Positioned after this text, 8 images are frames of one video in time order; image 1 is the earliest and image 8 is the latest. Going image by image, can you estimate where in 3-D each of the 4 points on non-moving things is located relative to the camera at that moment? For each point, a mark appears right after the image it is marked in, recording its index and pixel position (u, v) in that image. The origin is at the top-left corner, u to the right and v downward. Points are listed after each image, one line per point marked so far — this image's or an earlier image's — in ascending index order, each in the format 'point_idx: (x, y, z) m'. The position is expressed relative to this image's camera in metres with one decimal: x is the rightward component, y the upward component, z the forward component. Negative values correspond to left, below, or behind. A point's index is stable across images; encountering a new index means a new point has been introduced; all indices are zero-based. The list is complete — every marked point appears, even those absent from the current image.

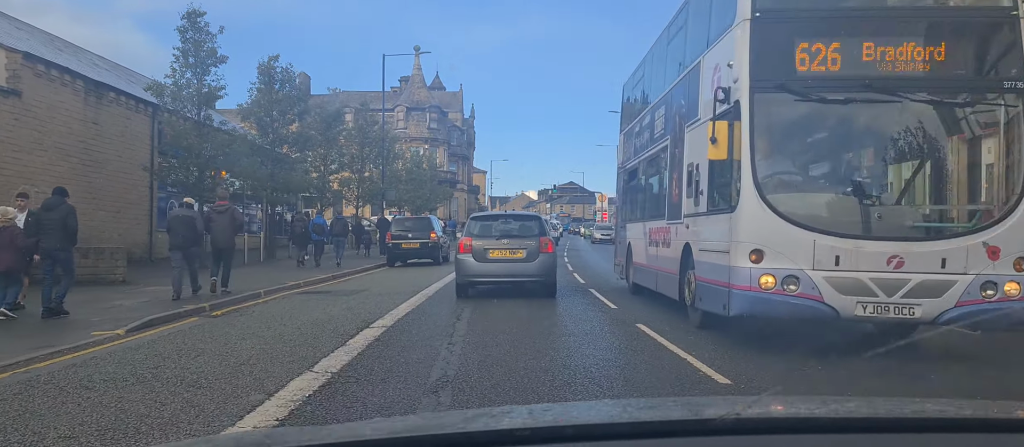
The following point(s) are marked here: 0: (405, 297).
0: (-1.9, -1.4, +13.4) m
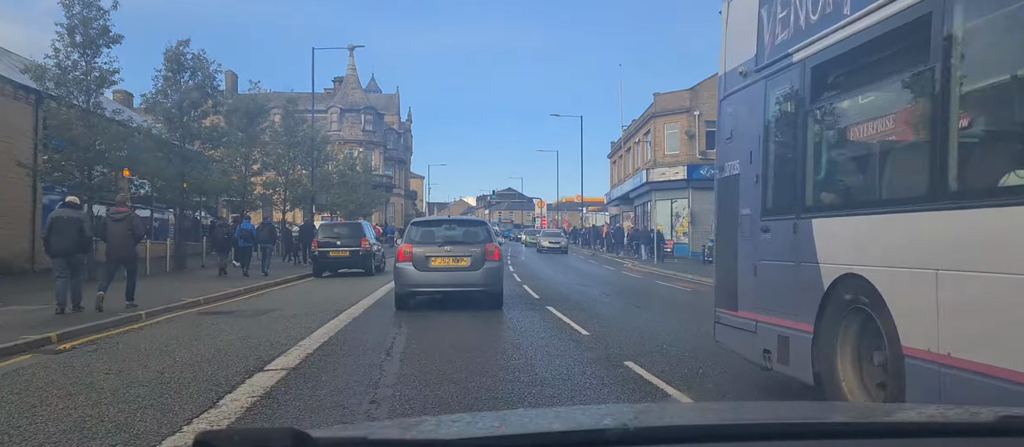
0: (-2.8, -1.5, +11.1) m
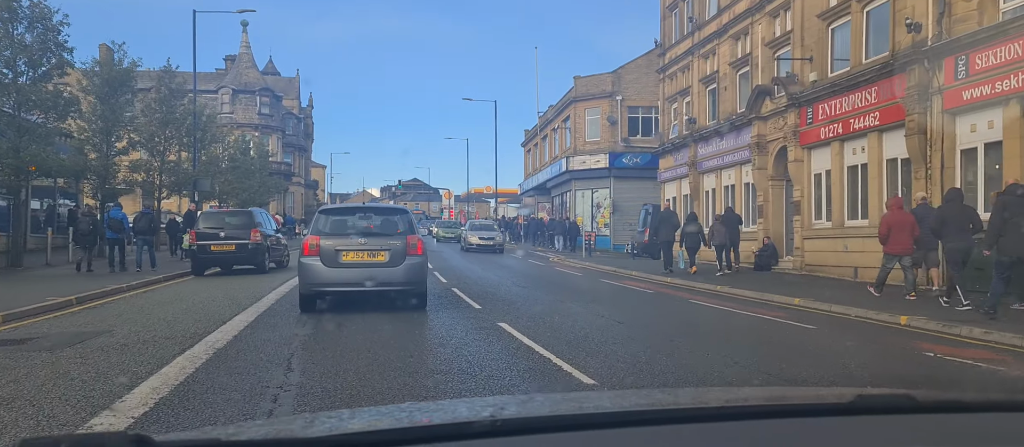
0: (-3.4, -1.3, +7.6) m
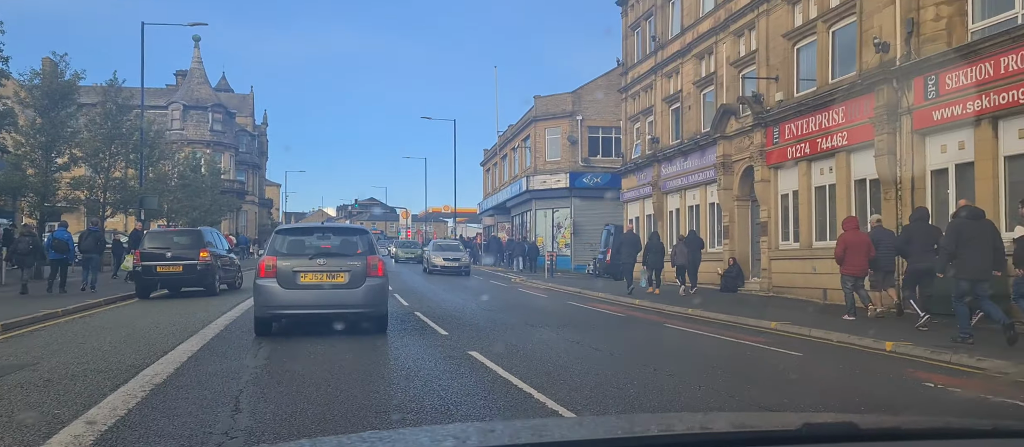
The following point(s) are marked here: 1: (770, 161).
0: (-3.7, -1.5, +6.7) m
1: (+6.3, +1.5, +17.4) m
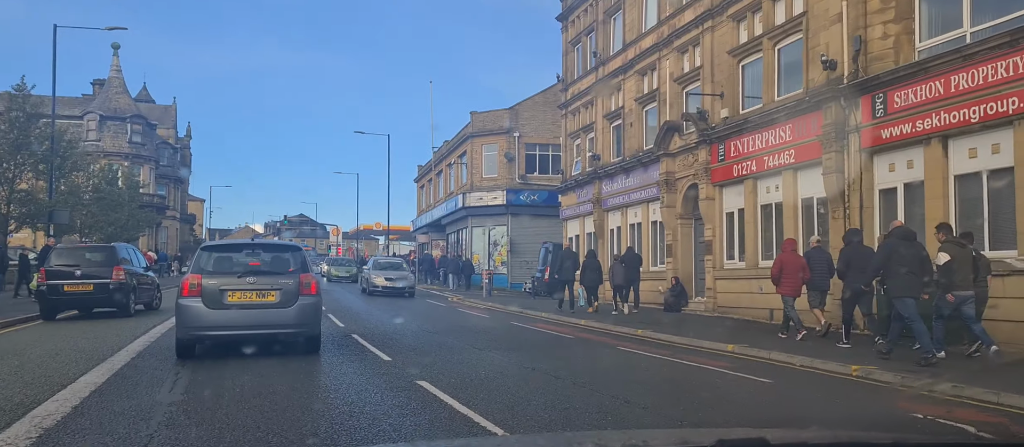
0: (-4.0, -1.6, +5.7) m
1: (+4.9, +1.1, +17.3) m
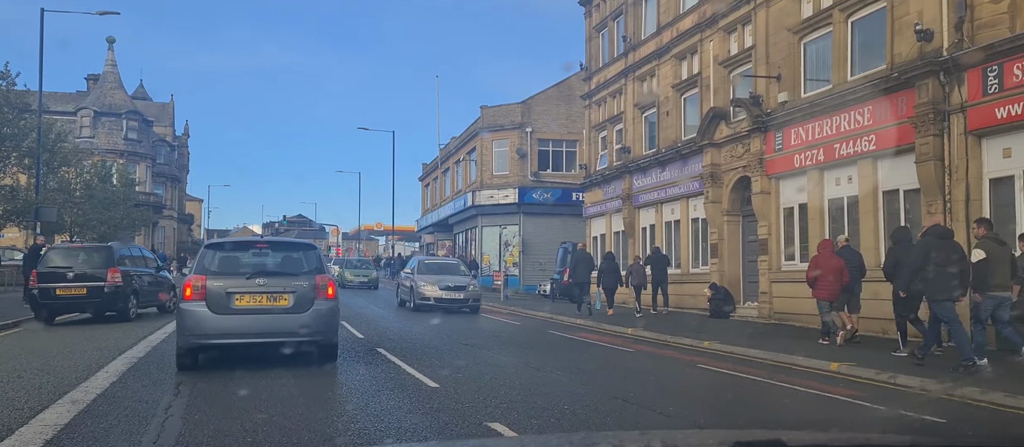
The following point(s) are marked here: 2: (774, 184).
0: (-3.3, -1.5, +3.9) m
1: (+5.7, +1.2, +15.6) m
2: (+5.8, +0.9, +15.7) m
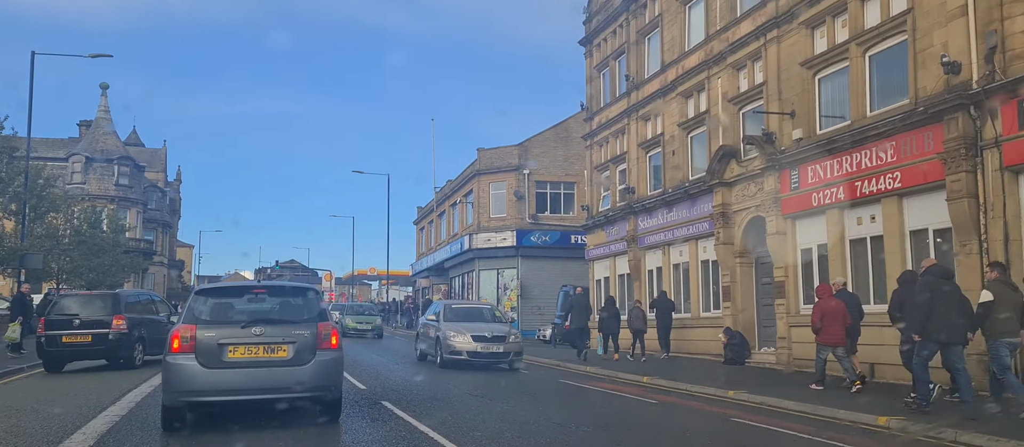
0: (-3.0, -1.7, +3.1) m
1: (+5.8, +0.3, +15.0) m
2: (+5.9, 0.0, +15.1) m
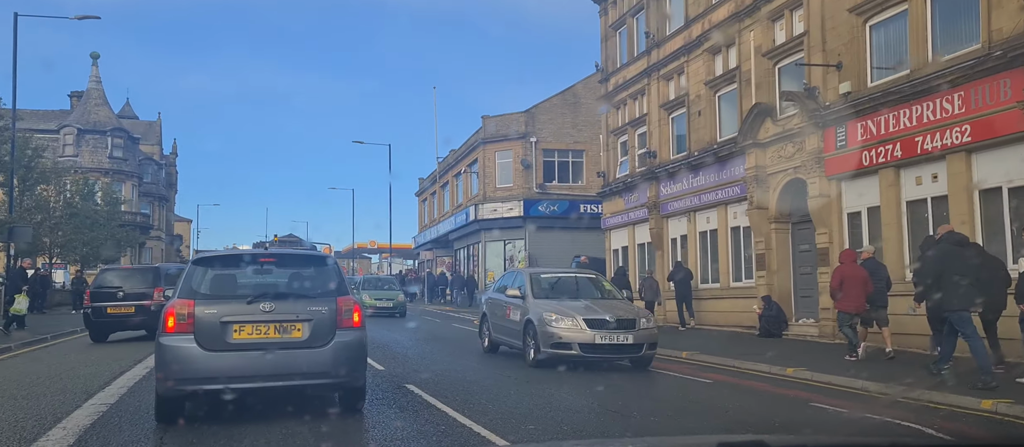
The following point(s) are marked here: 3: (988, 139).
0: (-2.5, -1.5, +2.0) m
1: (+6.2, +1.0, +13.9) m
2: (+6.3, +0.7, +14.0) m
3: (+7.1, +1.3, +10.6) m
